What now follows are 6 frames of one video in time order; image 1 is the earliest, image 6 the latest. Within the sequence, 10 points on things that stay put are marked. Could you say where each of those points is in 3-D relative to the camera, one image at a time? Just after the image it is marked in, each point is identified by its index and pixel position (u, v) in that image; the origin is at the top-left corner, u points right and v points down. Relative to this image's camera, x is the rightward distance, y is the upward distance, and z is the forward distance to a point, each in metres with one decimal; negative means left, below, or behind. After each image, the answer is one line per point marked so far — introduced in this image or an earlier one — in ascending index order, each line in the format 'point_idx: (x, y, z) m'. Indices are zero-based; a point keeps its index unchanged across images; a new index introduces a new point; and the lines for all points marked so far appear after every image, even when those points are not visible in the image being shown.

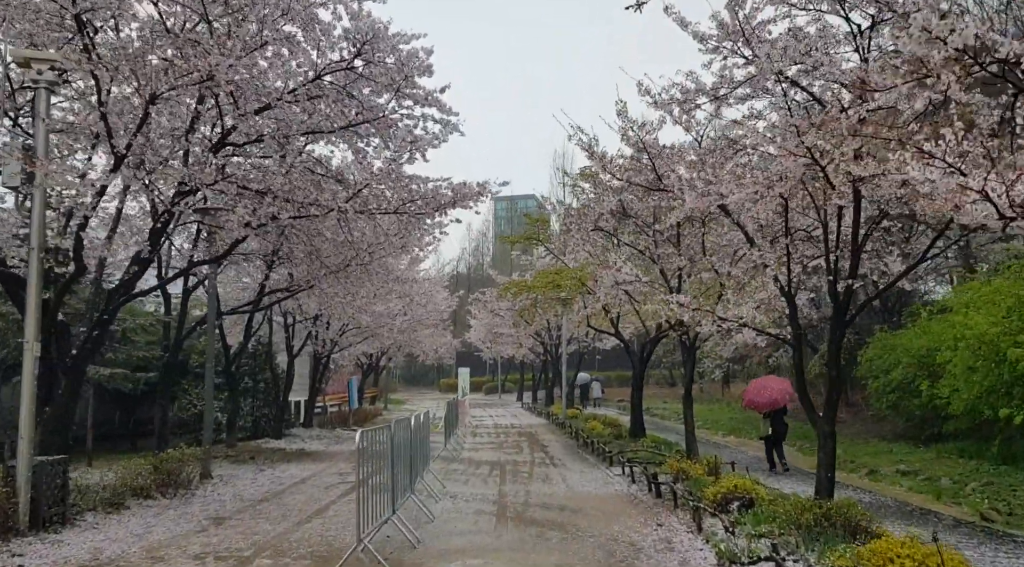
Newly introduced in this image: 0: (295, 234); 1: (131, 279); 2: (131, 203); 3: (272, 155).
0: (-3.2, +0.8, +12.6) m
1: (-4.8, +0.1, +10.6) m
2: (-5.0, +1.1, +11.2) m
3: (-3.1, +1.6, +10.7) m
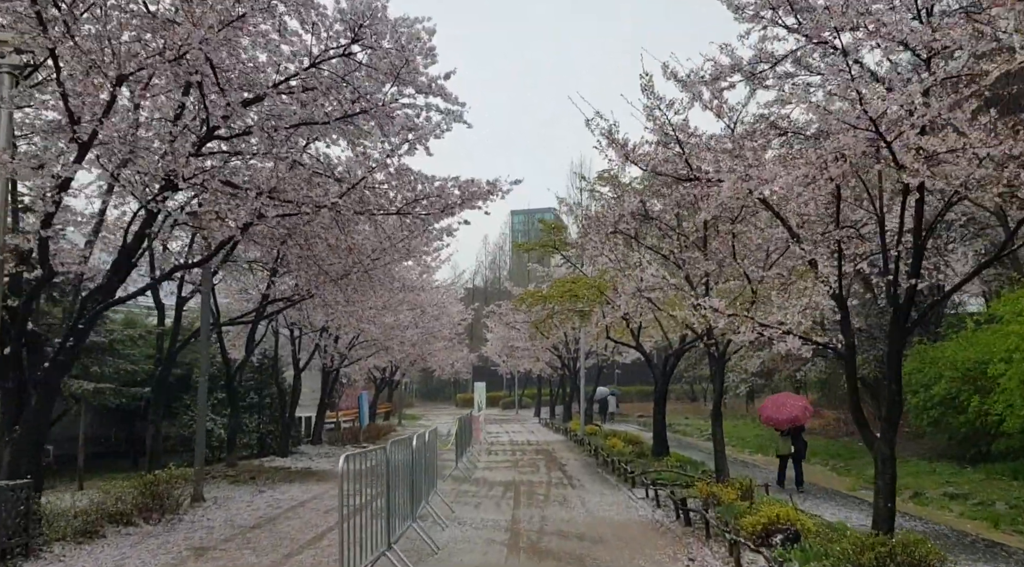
0: (-3.0, +0.7, +11.7) m
1: (-4.7, 0.0, +9.8) m
2: (-4.9, +1.0, +10.4) m
3: (-2.9, +1.6, +9.8) m
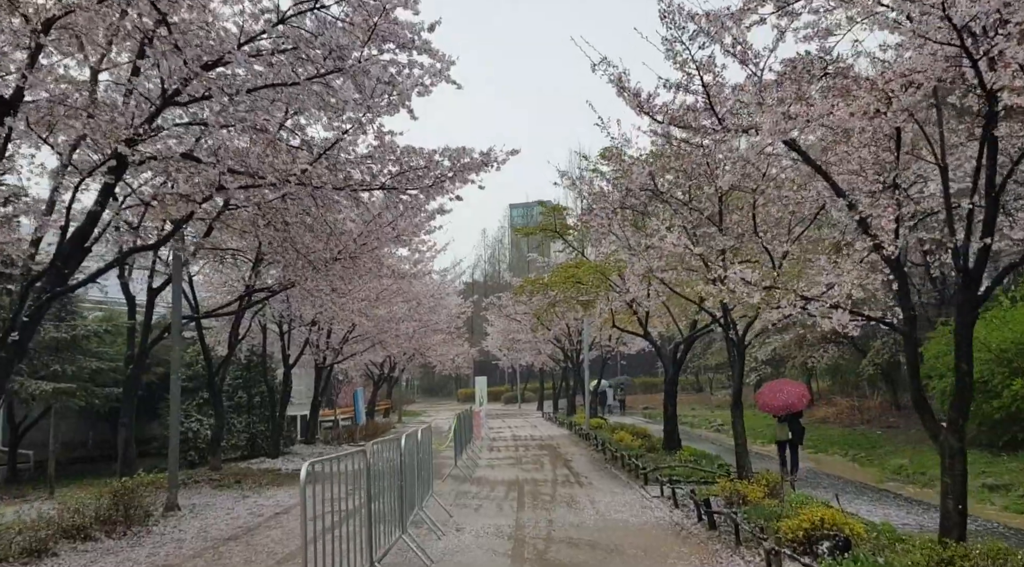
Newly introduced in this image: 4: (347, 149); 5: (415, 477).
0: (-3.1, +0.9, +10.6) m
1: (-4.7, +0.1, +8.7) m
2: (-4.9, +1.1, +9.3) m
3: (-3.0, +1.7, +8.7) m
4: (-1.9, +1.5, +9.7) m
5: (-1.2, -2.3, +9.9) m
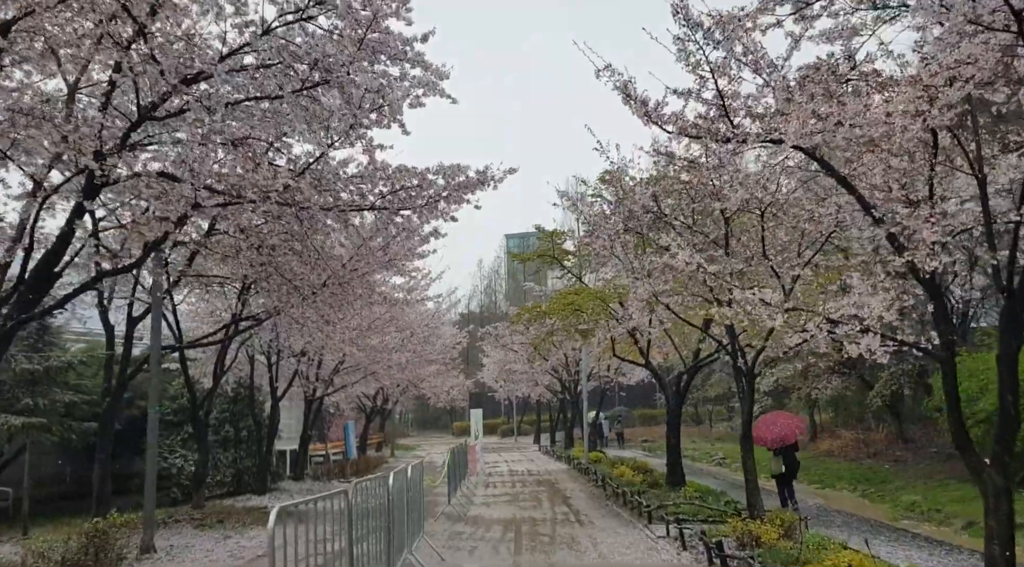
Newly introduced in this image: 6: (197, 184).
0: (-3.1, +0.6, +10.1) m
1: (-4.7, -0.1, +8.1) m
2: (-5.0, +0.8, +8.7) m
3: (-3.0, +1.5, +8.2) m
4: (-1.9, +1.3, +9.2) m
5: (-1.2, -2.6, +9.3) m
6: (-3.1, +1.0, +8.3) m
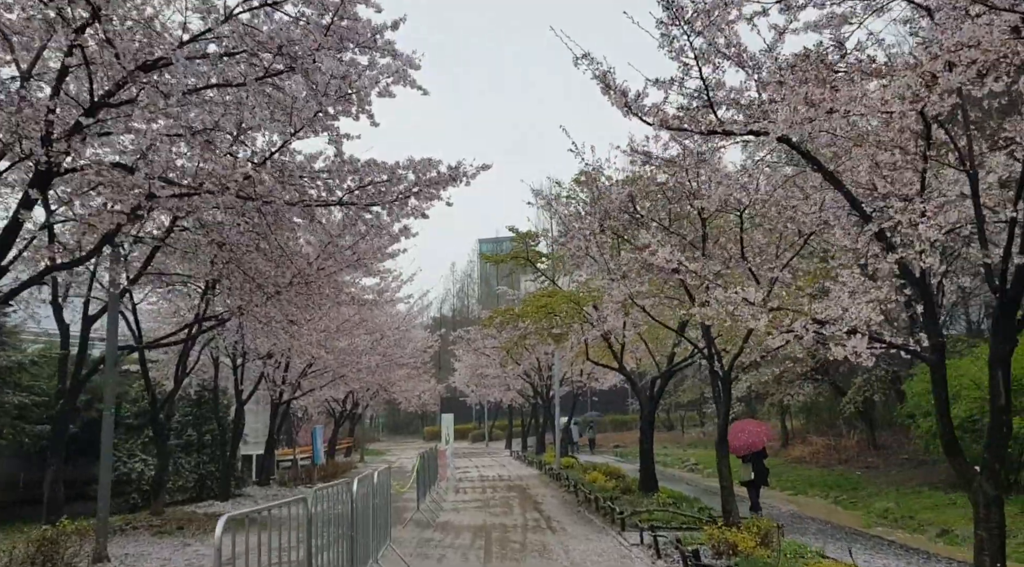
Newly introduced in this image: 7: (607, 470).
0: (-3.4, +0.6, +9.7) m
1: (-5.0, -0.1, +7.7) m
2: (-5.2, +0.9, +8.3) m
3: (-3.2, +1.5, +7.8) m
4: (-2.2, +1.3, +8.8) m
5: (-1.5, -2.5, +8.9) m
6: (-3.3, +1.0, +7.9) m
7: (+2.2, -4.4, +19.8) m
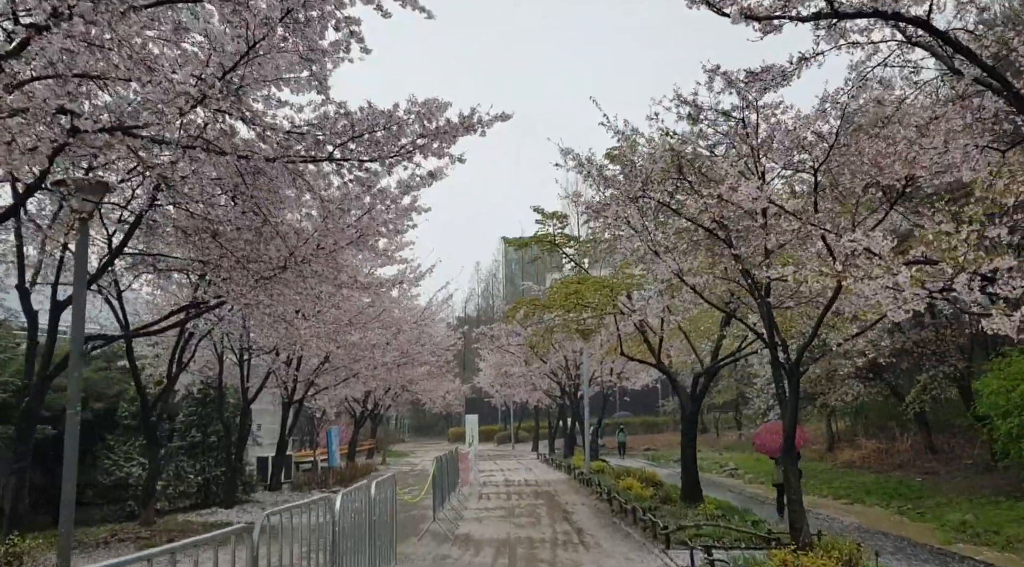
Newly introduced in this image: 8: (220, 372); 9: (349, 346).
0: (-3.2, +0.8, +8.2) m
1: (-4.8, +0.2, +6.2) m
2: (-5.0, +1.1, +6.9) m
3: (-3.1, +1.7, +6.4) m
4: (-2.0, +1.5, +7.3) m
5: (-1.3, -2.3, +7.4) m
6: (-3.1, +1.3, +6.4) m
7: (+2.8, -4.1, +18.2) m
8: (-6.1, -1.9, +17.8) m
9: (-3.4, -1.3, +17.9) m
